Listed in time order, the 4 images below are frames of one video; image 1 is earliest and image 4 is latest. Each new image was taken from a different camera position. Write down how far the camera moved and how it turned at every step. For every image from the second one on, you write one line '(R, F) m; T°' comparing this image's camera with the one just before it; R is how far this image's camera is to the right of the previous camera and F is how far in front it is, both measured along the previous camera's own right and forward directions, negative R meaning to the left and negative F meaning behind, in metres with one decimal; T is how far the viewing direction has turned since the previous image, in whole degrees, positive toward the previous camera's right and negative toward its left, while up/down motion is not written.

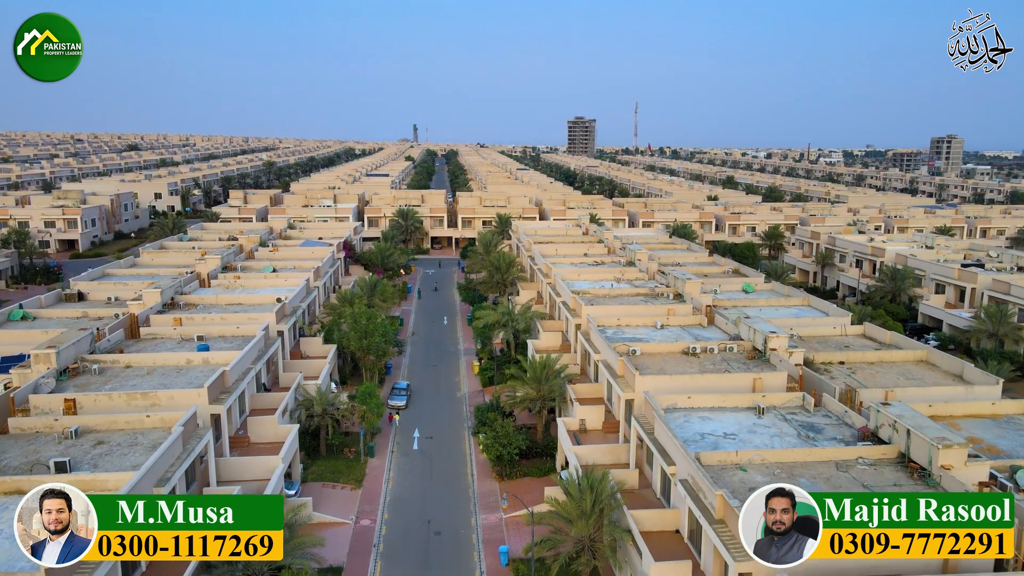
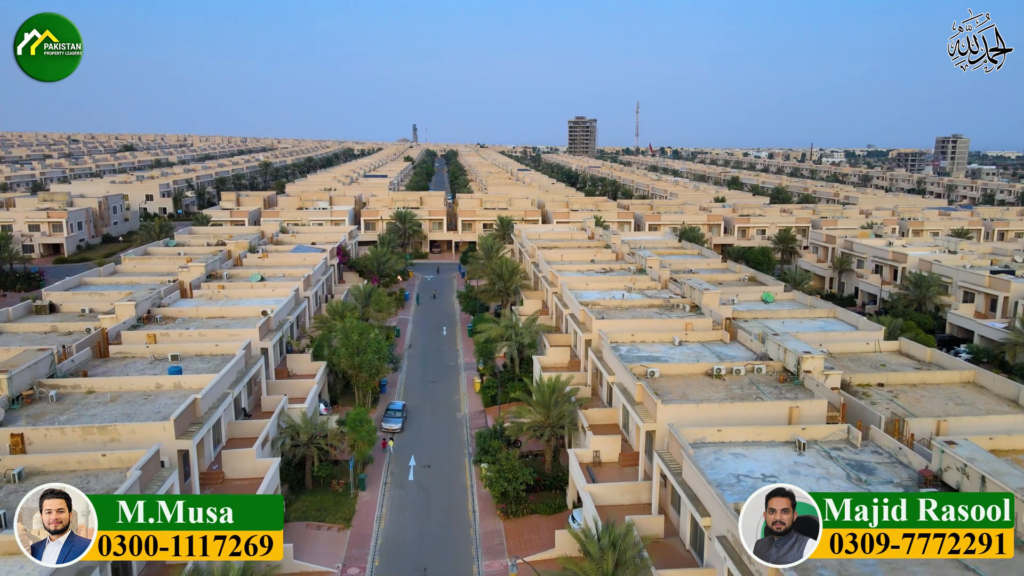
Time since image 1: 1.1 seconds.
(-0.2, +3.1) m; 0°
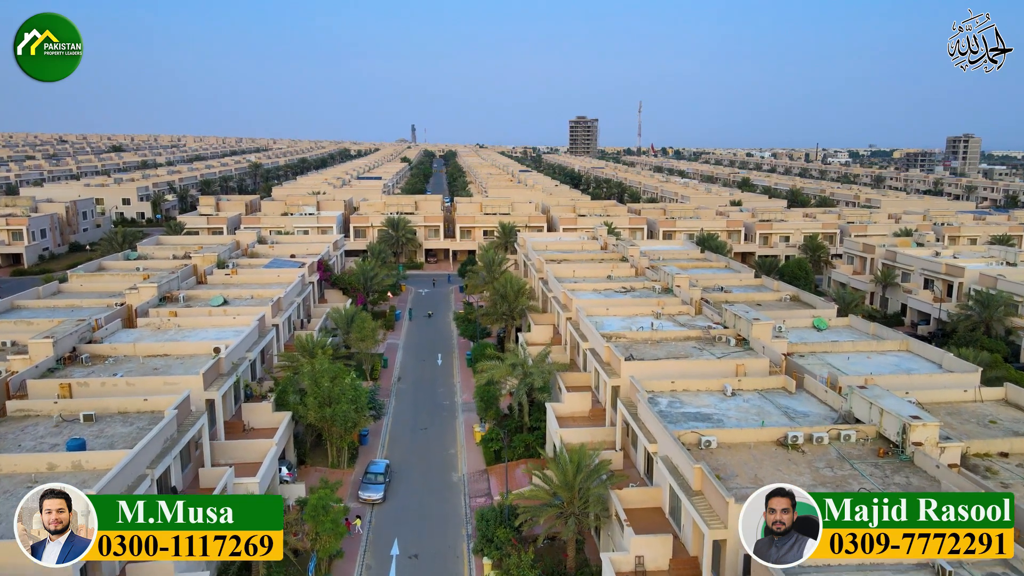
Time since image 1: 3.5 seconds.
(-0.4, +7.2) m; 0°
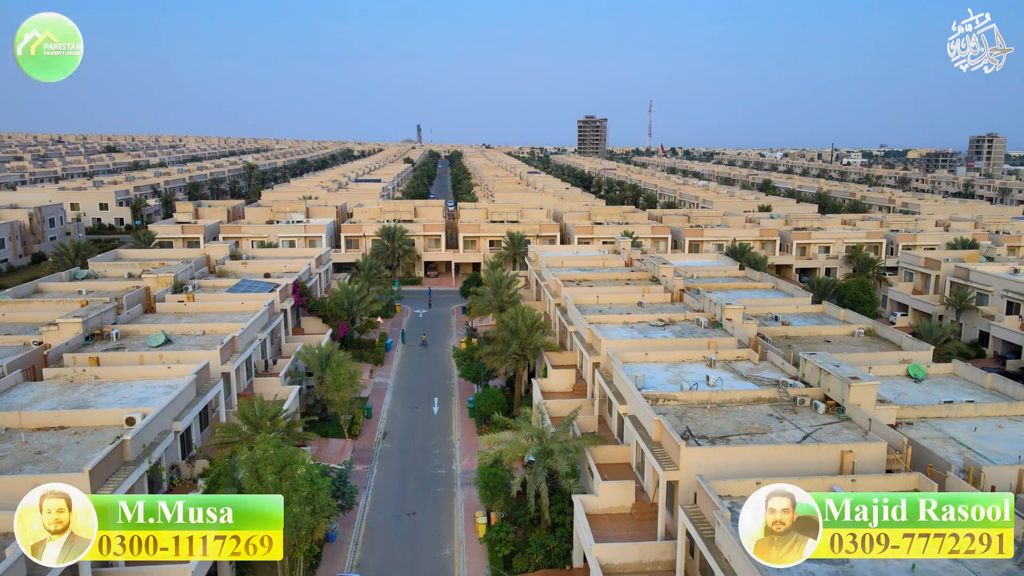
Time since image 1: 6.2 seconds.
(-0.3, +8.3) m; -1°
